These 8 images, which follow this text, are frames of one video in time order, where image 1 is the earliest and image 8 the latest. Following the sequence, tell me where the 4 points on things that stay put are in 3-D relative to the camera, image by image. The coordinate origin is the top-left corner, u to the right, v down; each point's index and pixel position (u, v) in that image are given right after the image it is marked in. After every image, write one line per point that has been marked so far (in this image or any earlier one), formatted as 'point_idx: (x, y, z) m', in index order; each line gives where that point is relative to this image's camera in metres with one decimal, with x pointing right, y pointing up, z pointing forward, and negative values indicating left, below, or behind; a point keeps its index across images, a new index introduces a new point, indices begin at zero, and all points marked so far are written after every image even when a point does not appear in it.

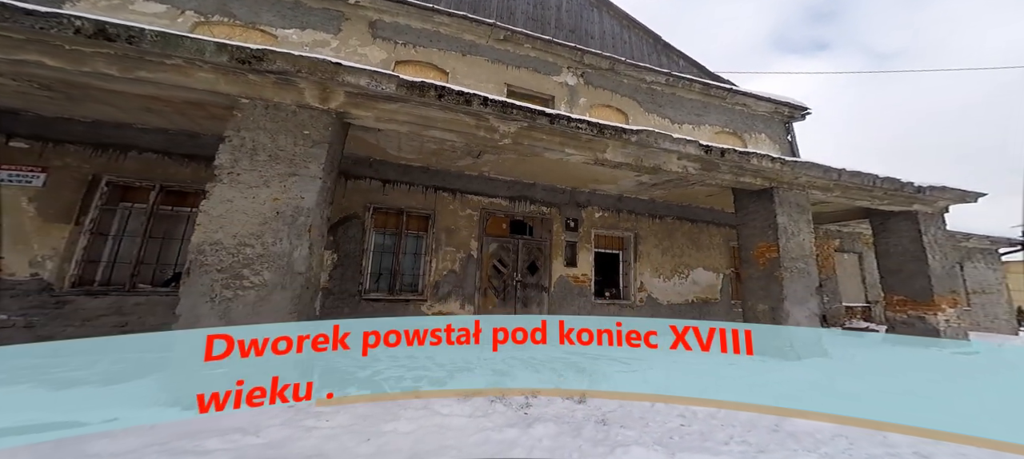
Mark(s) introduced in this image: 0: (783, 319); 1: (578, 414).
0: (+3.8, -1.3, +4.9) m
1: (+0.7, -1.7, +3.2) m
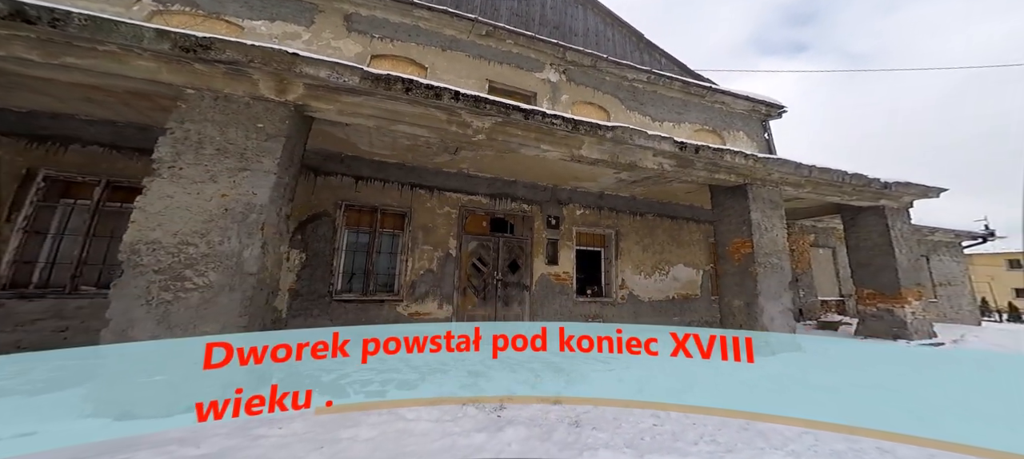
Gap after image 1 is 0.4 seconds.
0: (+3.5, -1.2, +5.0) m
1: (+0.4, -1.7, +3.2) m
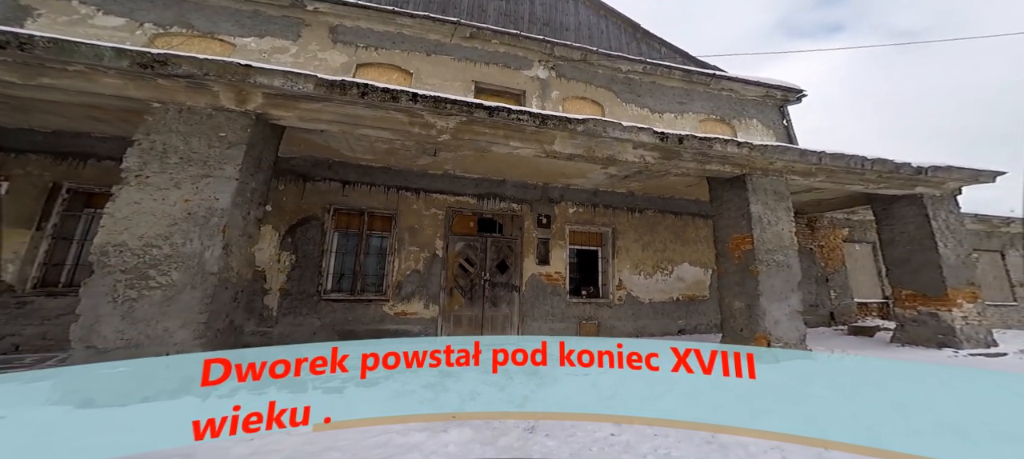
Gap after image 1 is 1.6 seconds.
0: (+3.2, -1.1, +4.6) m
1: (0.0, -1.6, +3.1) m
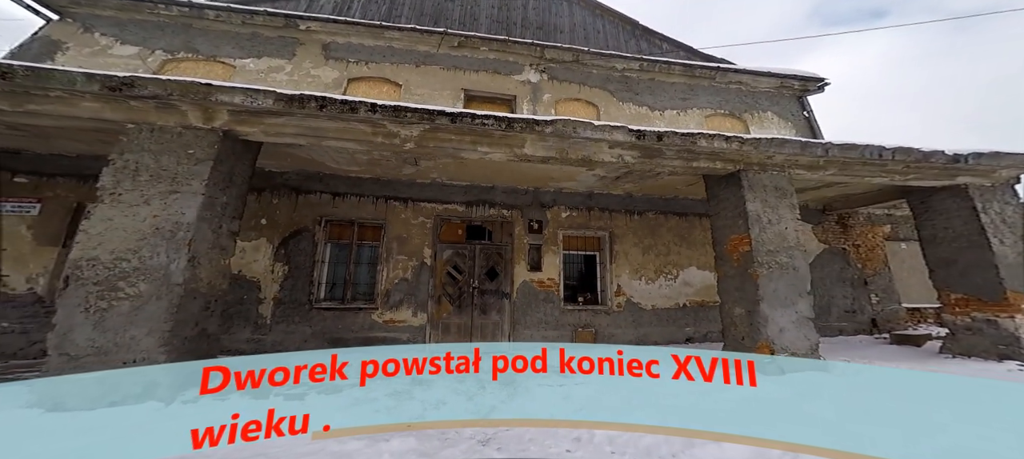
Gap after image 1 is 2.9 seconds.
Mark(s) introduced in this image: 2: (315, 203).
0: (+2.9, -1.1, +4.2) m
1: (-0.4, -1.7, +3.0) m
2: (-3.1, +0.4, +5.6) m
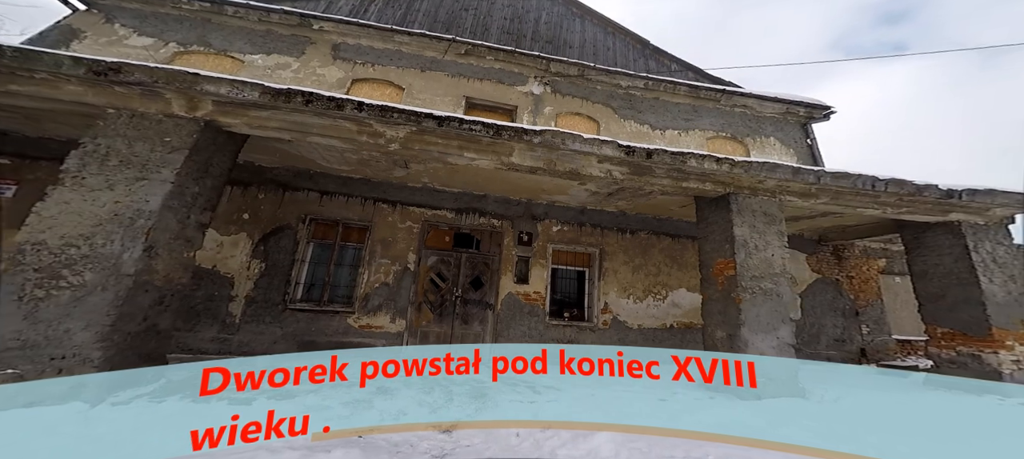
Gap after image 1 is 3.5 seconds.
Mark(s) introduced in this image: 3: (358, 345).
0: (+2.6, -1.4, +4.1) m
1: (-0.7, -1.7, +2.8) m
2: (-3.3, +0.5, +5.5) m
3: (-2.3, -1.7, +5.3) m
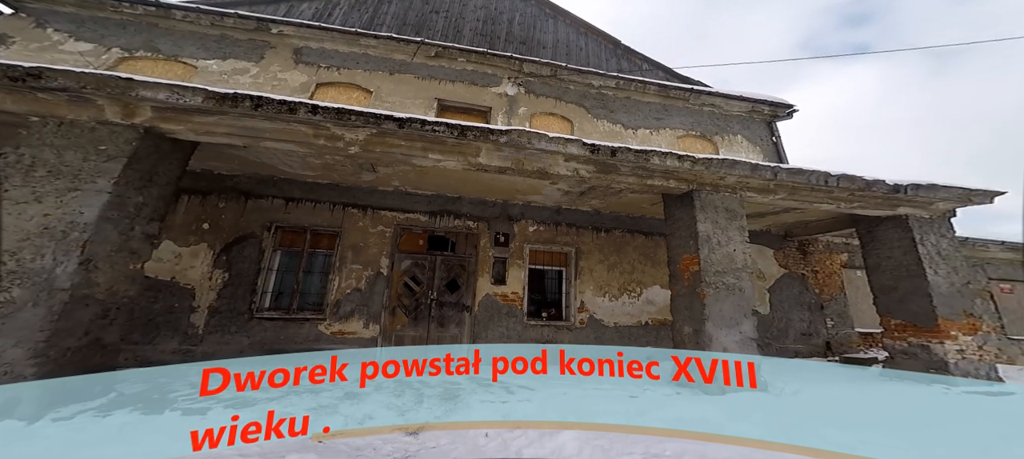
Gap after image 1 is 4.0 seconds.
0: (+2.3, -1.4, +4.1) m
1: (-1.0, -1.8, +2.8) m
2: (-3.7, +0.3, +5.4) m
3: (-2.7, -1.8, +5.1) m
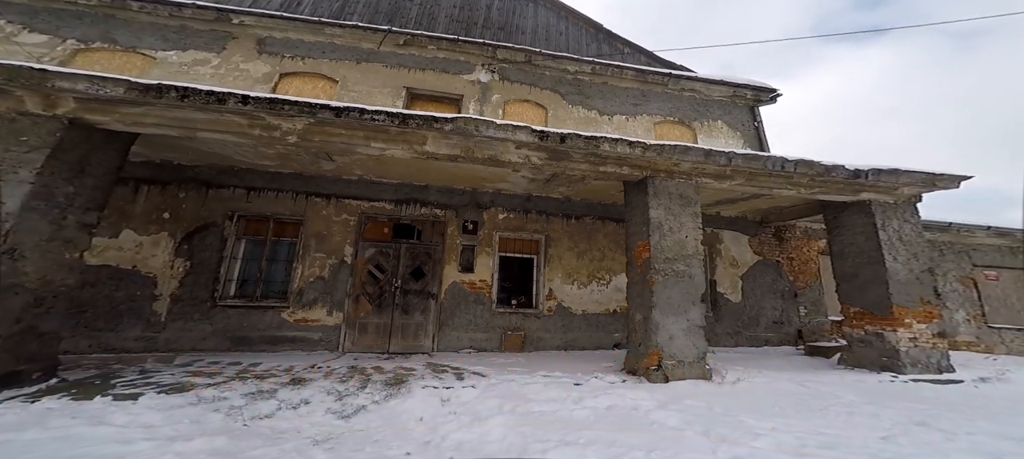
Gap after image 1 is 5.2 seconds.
0: (+1.7, -1.2, +4.1) m
1: (-1.6, -1.7, +2.8) m
2: (-4.3, +0.5, +5.4) m
3: (-3.3, -1.7, +5.2) m
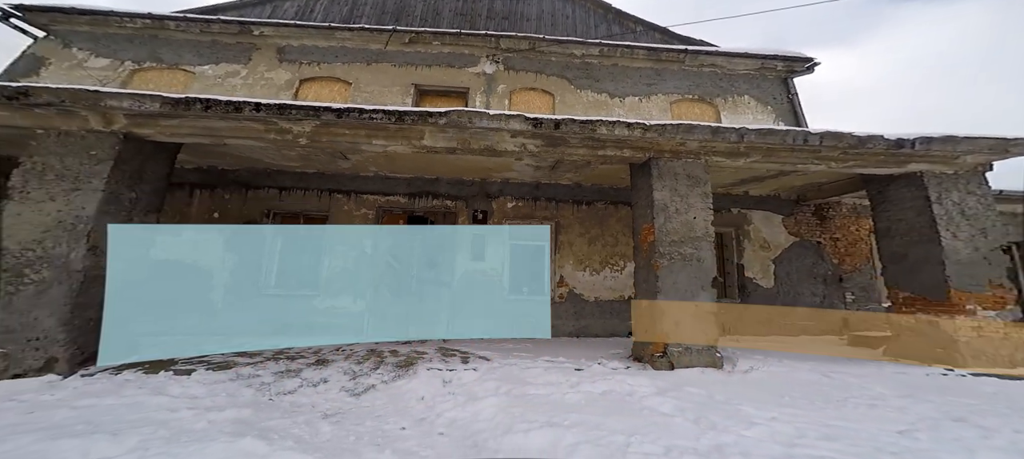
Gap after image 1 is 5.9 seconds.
0: (+1.7, -1.0, +4.0) m
1: (-1.7, -1.6, +3.1) m
2: (-4.2, +0.5, +5.9) m
3: (-3.1, -1.6, +5.7) m
